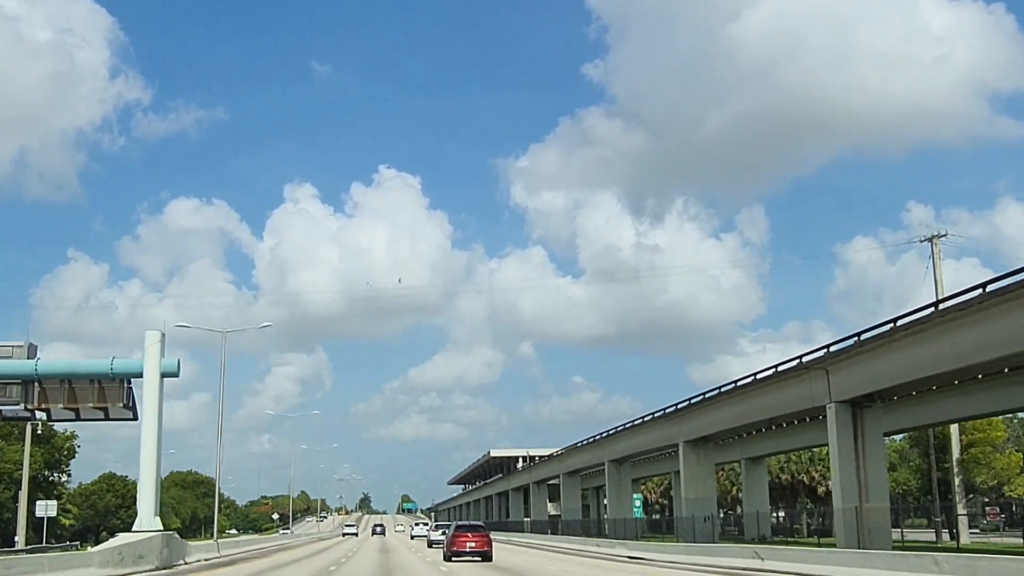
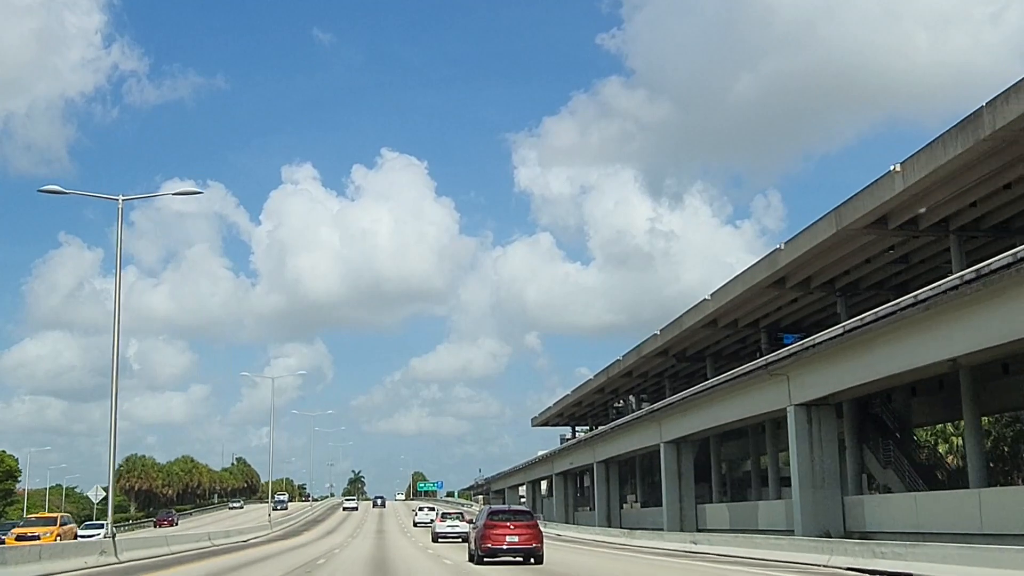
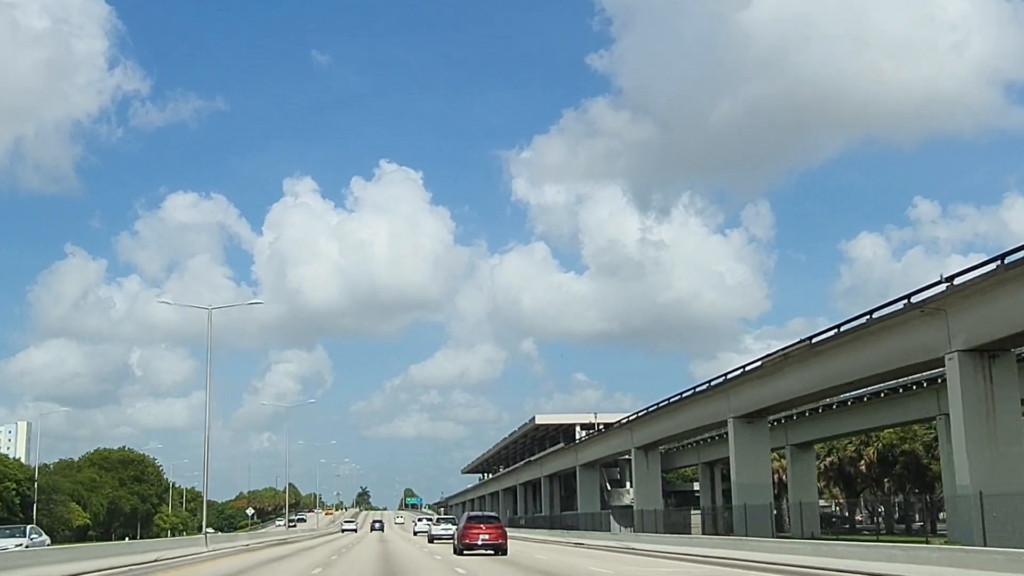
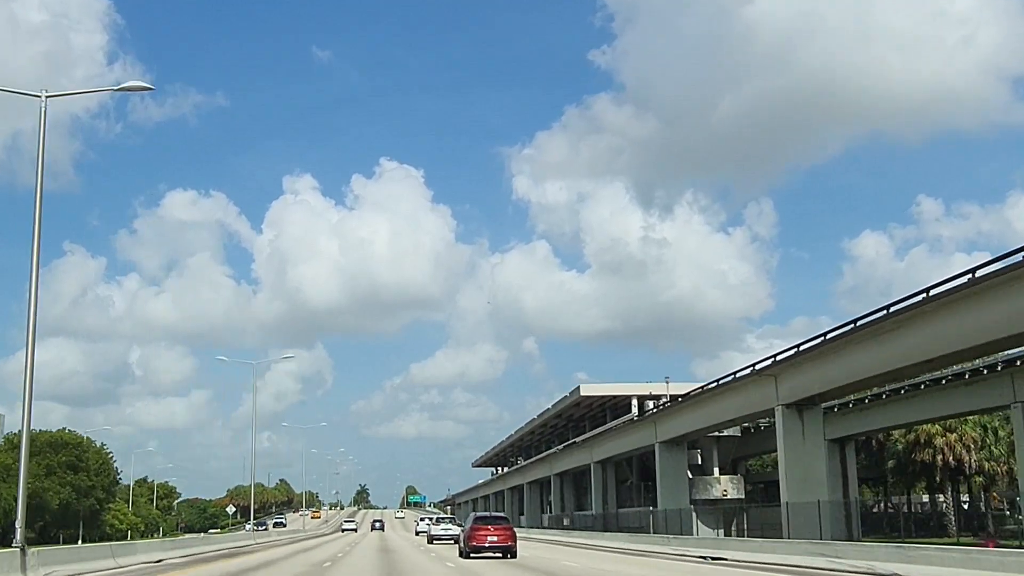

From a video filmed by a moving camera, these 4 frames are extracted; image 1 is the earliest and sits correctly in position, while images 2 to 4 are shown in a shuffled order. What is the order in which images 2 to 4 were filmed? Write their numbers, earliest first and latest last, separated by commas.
3, 4, 2
